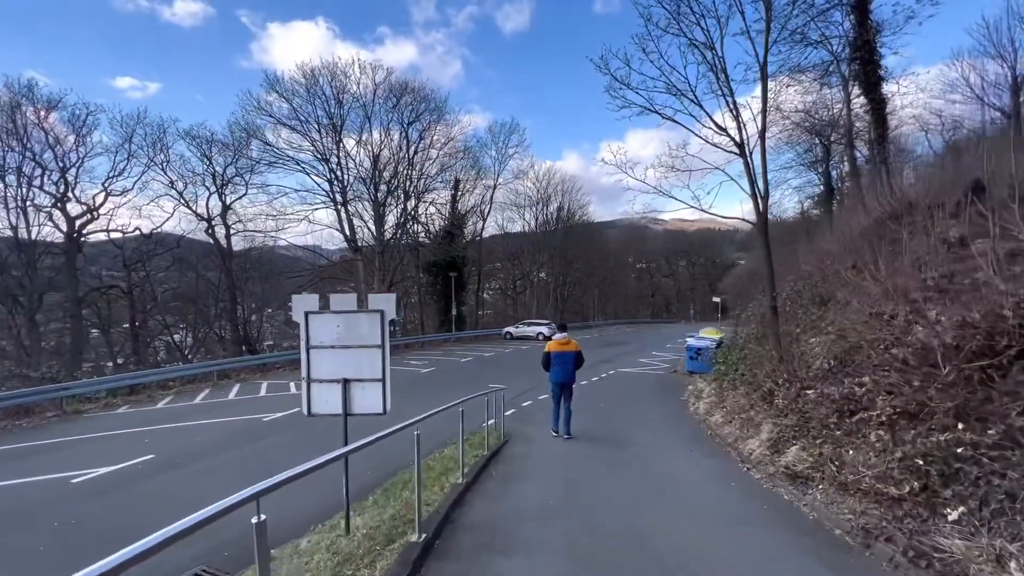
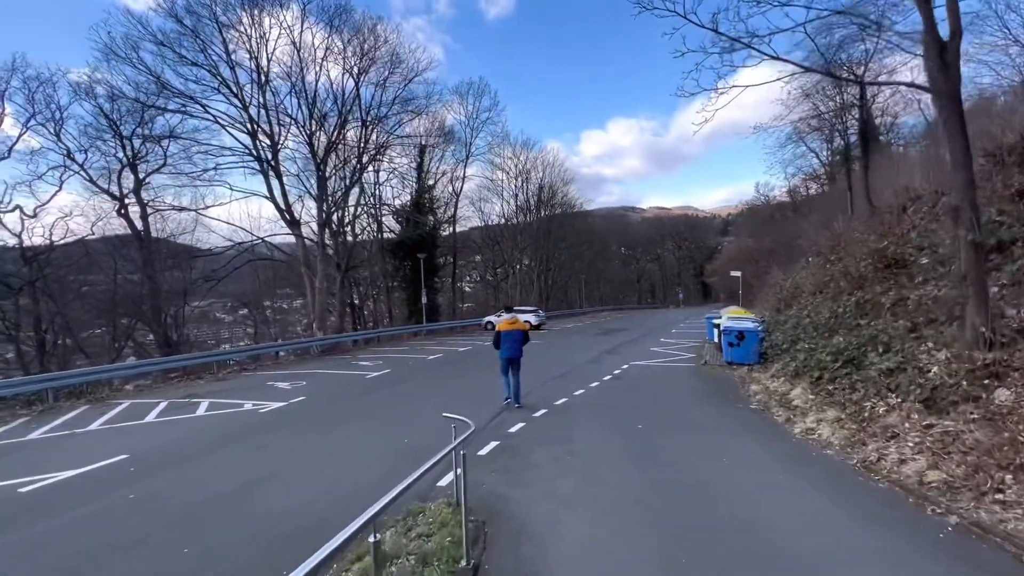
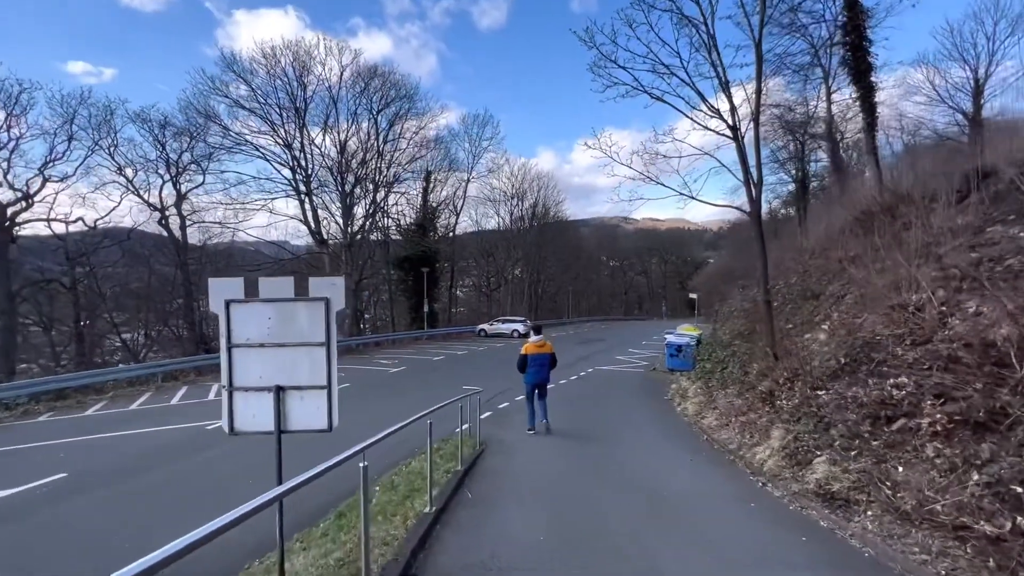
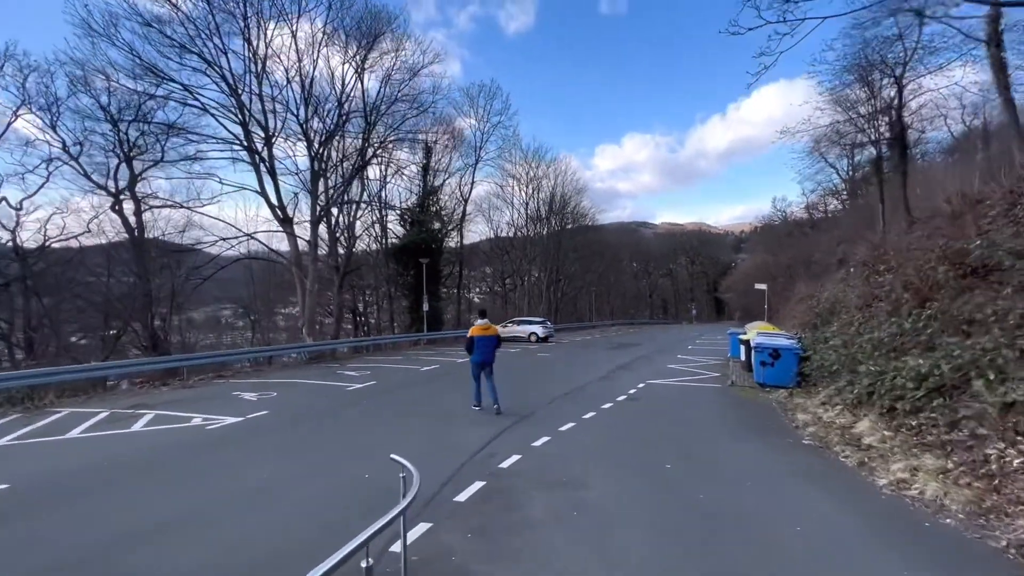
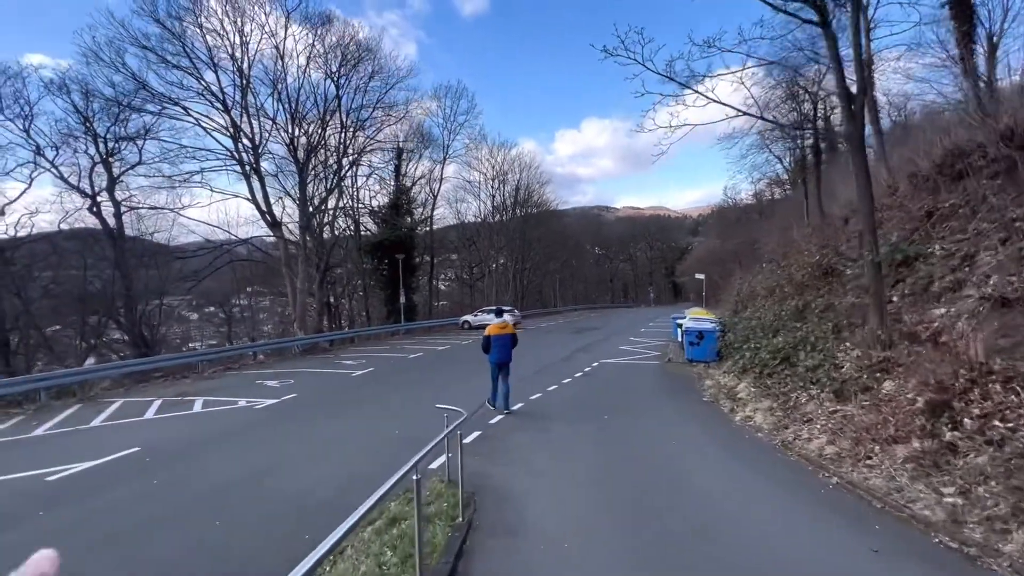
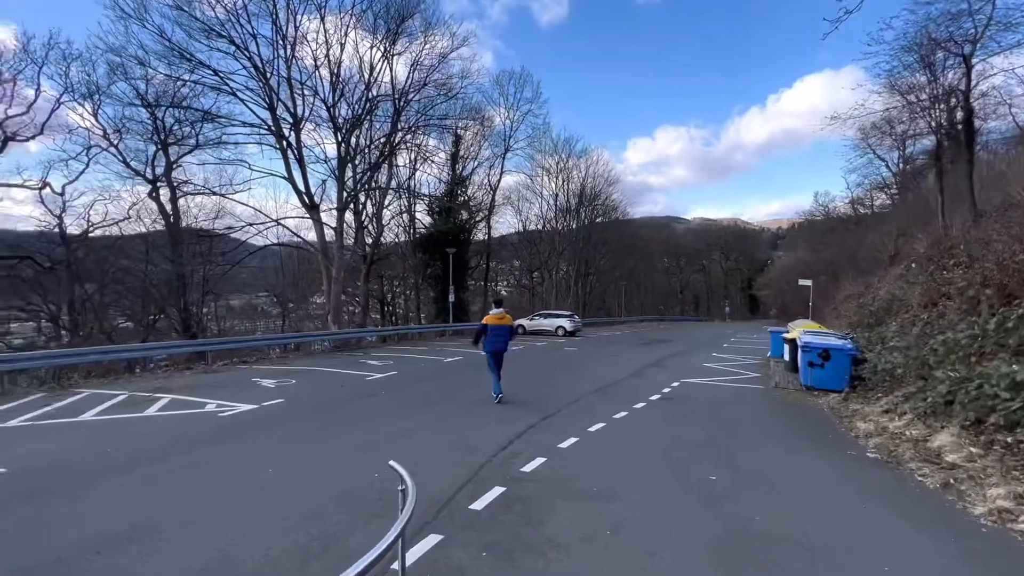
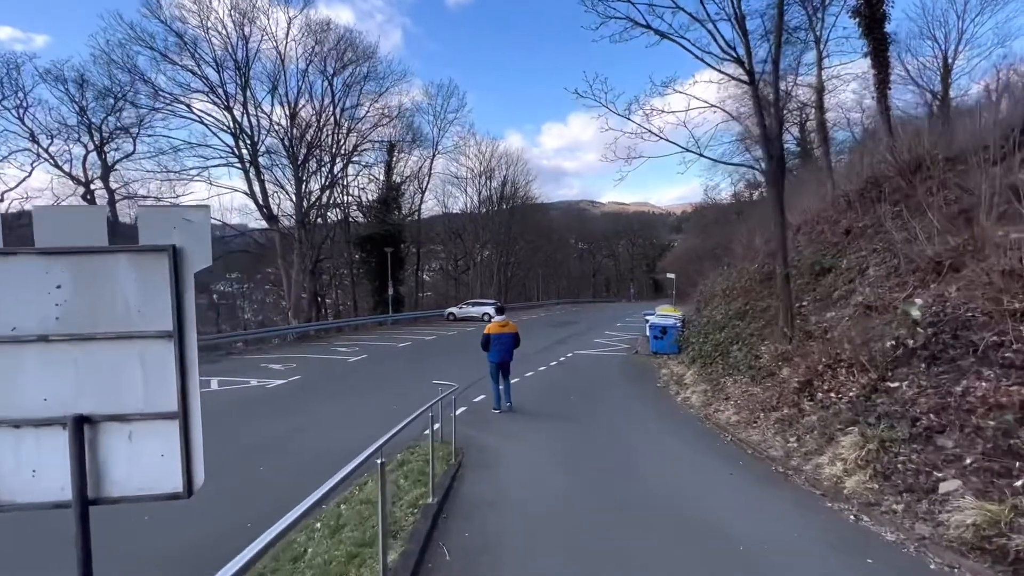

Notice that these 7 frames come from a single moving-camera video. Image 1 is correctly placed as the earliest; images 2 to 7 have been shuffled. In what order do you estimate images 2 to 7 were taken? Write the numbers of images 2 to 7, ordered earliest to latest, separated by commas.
3, 7, 5, 2, 4, 6
